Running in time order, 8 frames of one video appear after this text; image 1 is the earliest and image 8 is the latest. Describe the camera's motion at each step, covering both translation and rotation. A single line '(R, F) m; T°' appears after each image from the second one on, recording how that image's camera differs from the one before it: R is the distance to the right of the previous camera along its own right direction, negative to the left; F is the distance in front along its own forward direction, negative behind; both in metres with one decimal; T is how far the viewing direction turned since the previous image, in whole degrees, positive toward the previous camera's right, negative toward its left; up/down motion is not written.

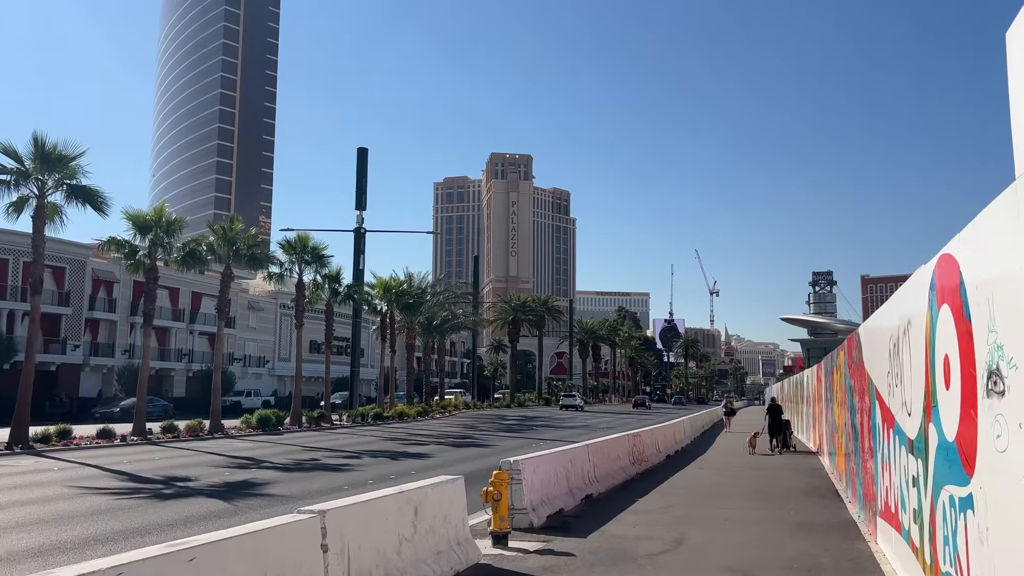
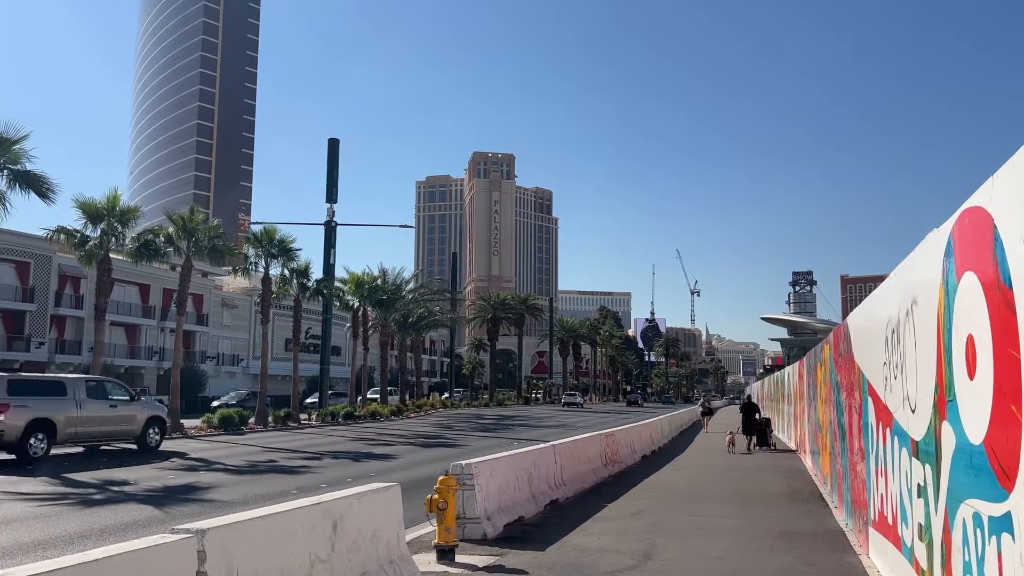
(+0.3, +1.0) m; +1°
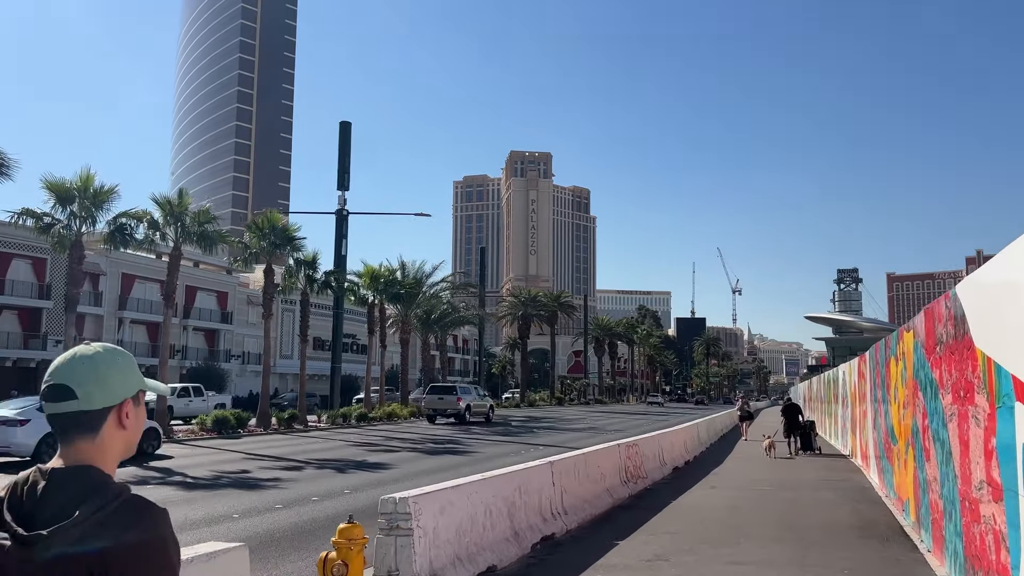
(+0.7, +2.8) m; -3°
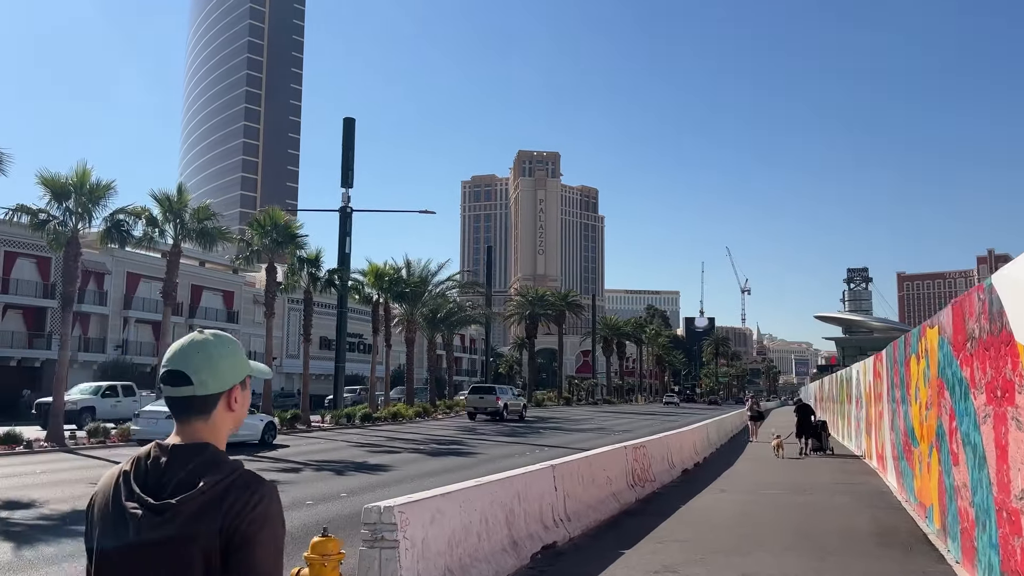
(+0.1, +0.5) m; -1°
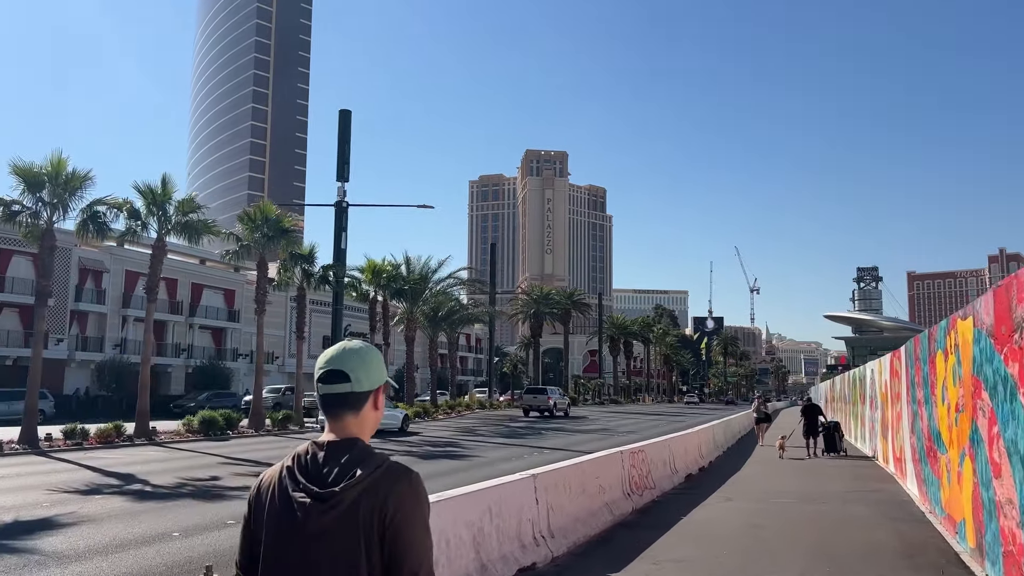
(+0.3, +1.1) m; -1°
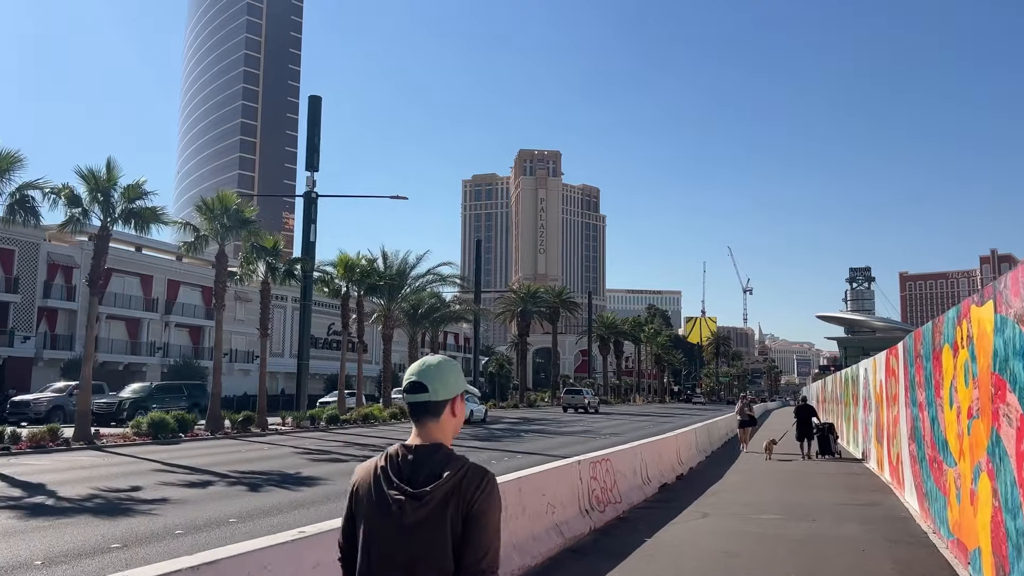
(+0.7, +1.6) m; 0°
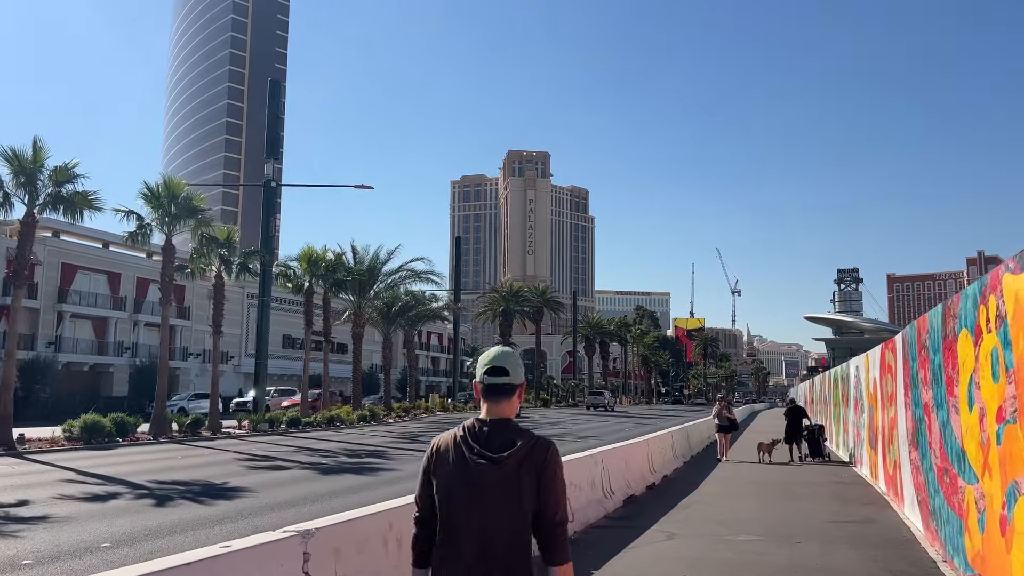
(+0.7, +1.7) m; +1°
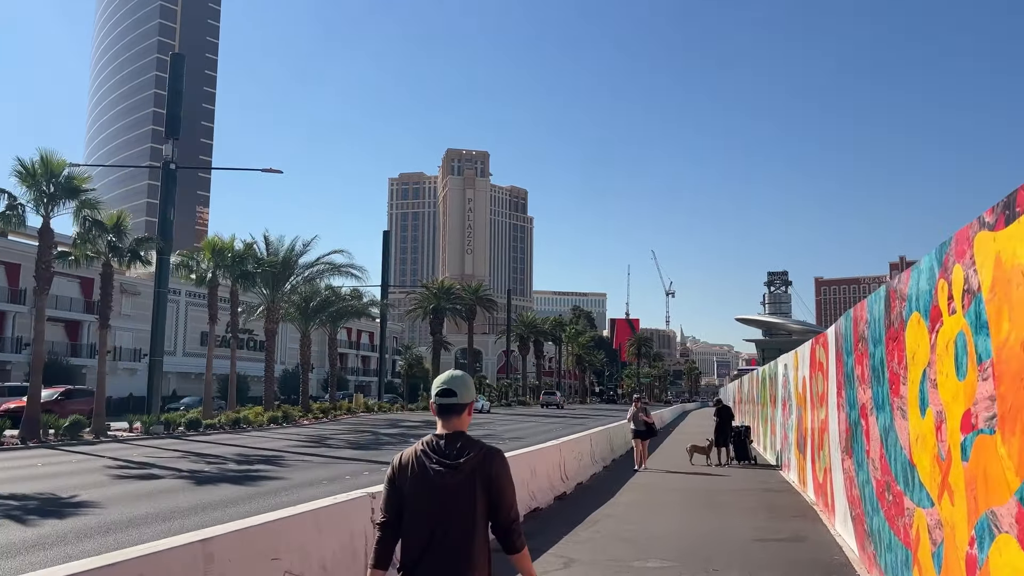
(+0.7, +1.6) m; +4°
